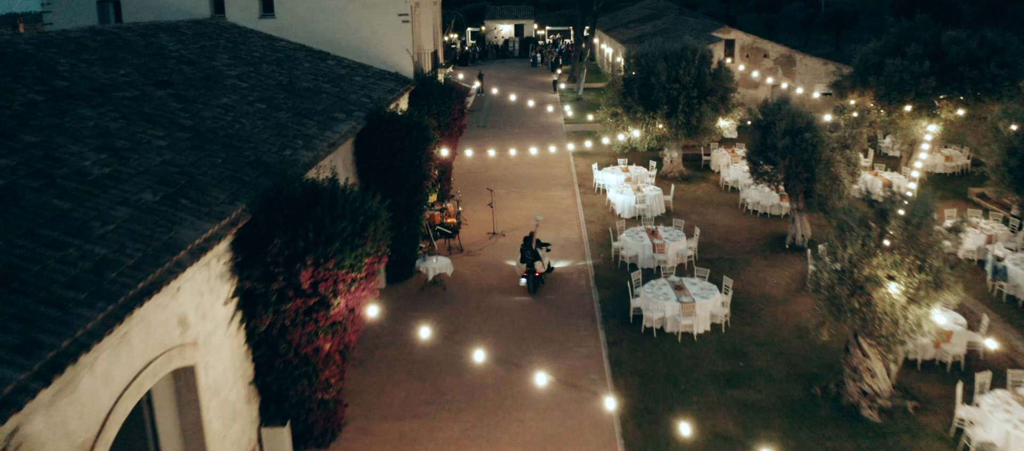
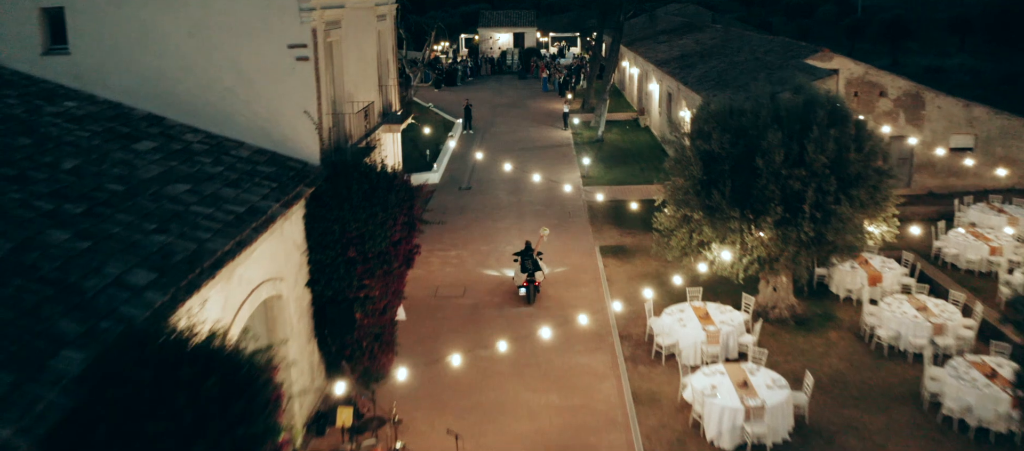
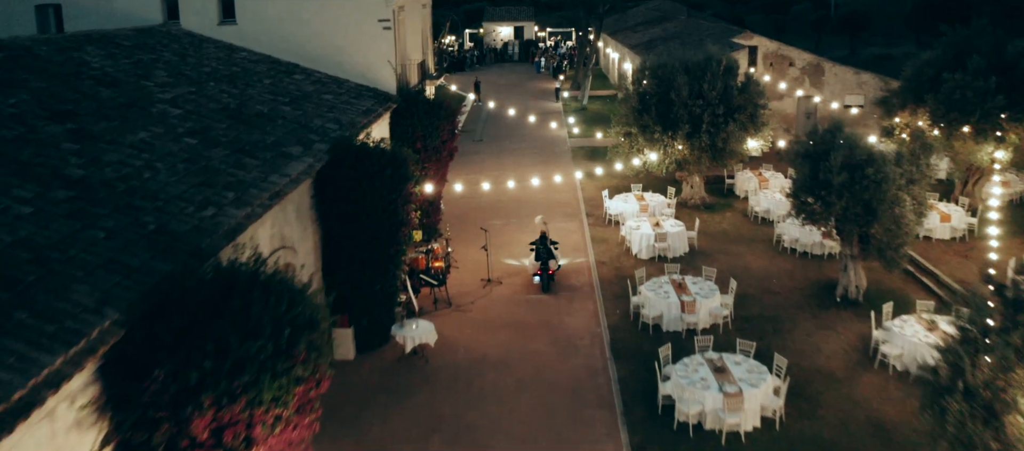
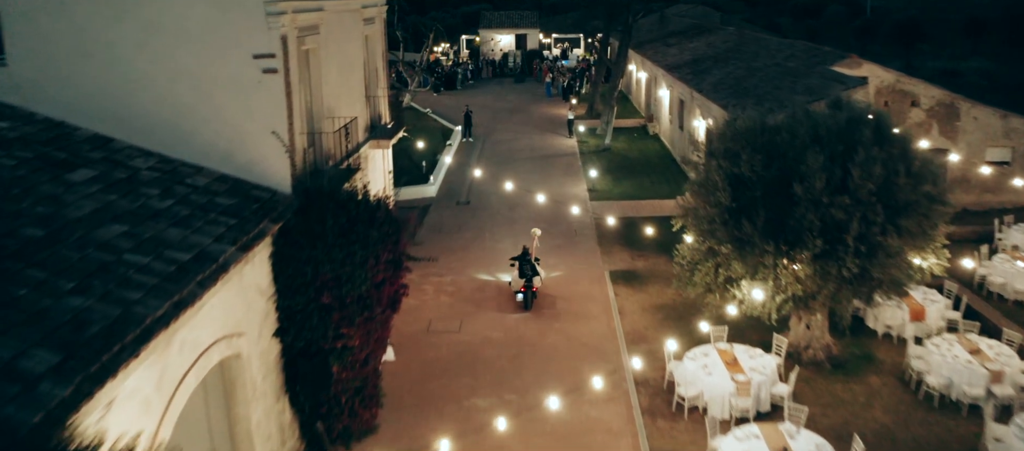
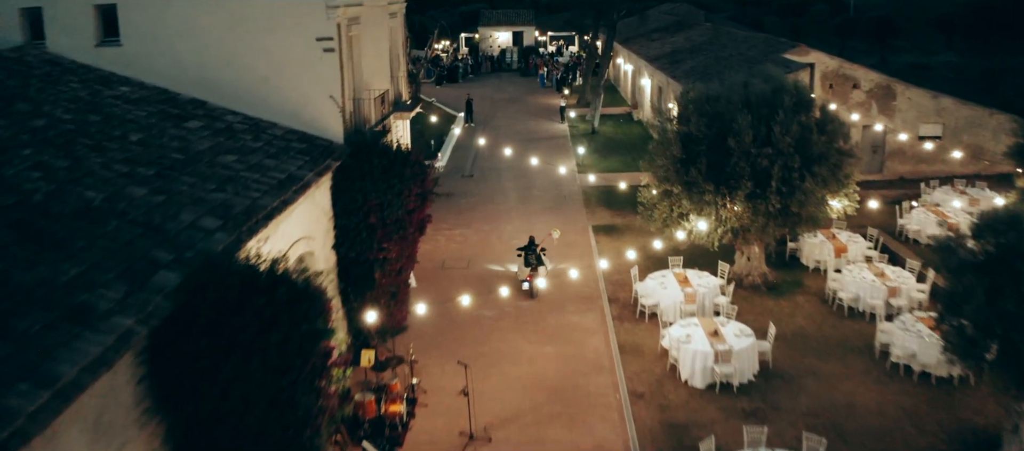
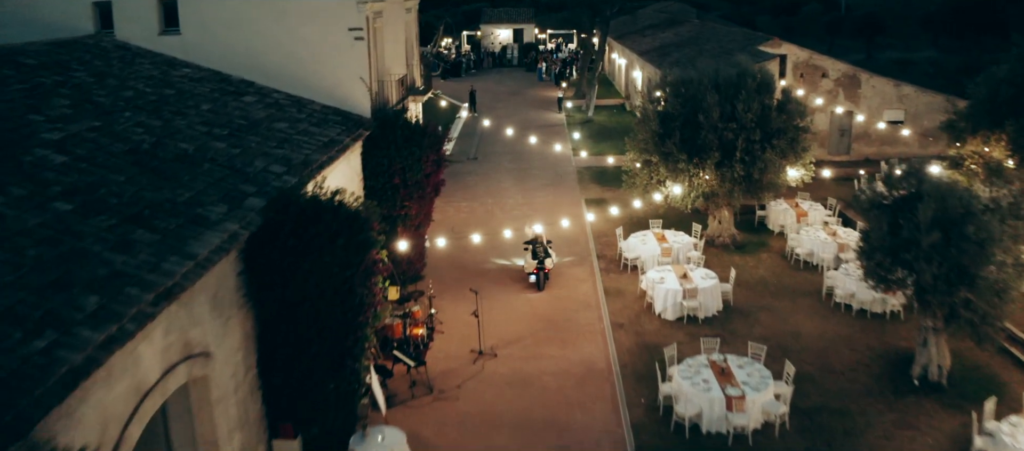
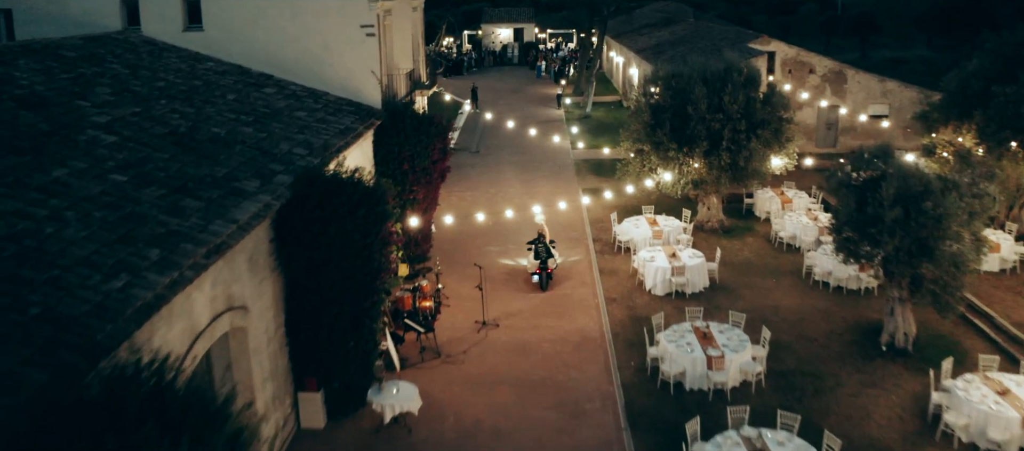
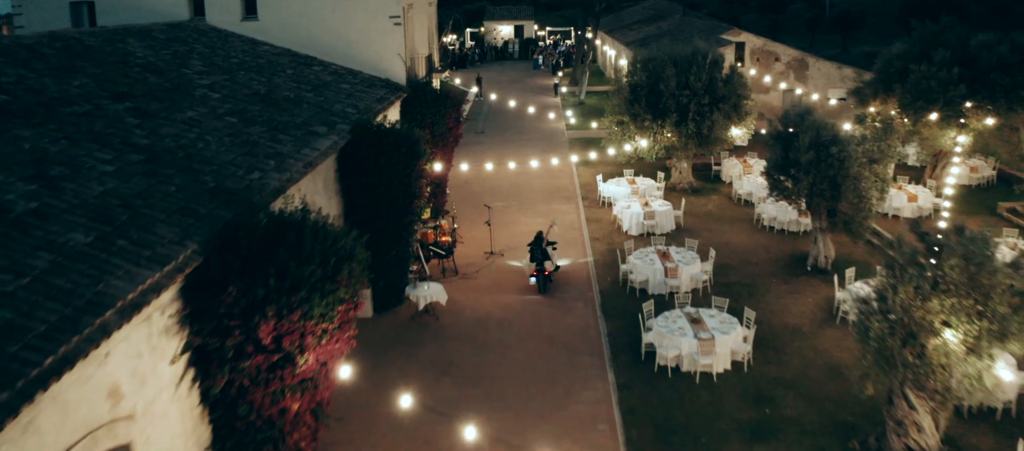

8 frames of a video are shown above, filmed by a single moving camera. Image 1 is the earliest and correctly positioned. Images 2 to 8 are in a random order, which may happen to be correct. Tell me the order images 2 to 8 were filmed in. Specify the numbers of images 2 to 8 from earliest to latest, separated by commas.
8, 3, 7, 6, 5, 2, 4
